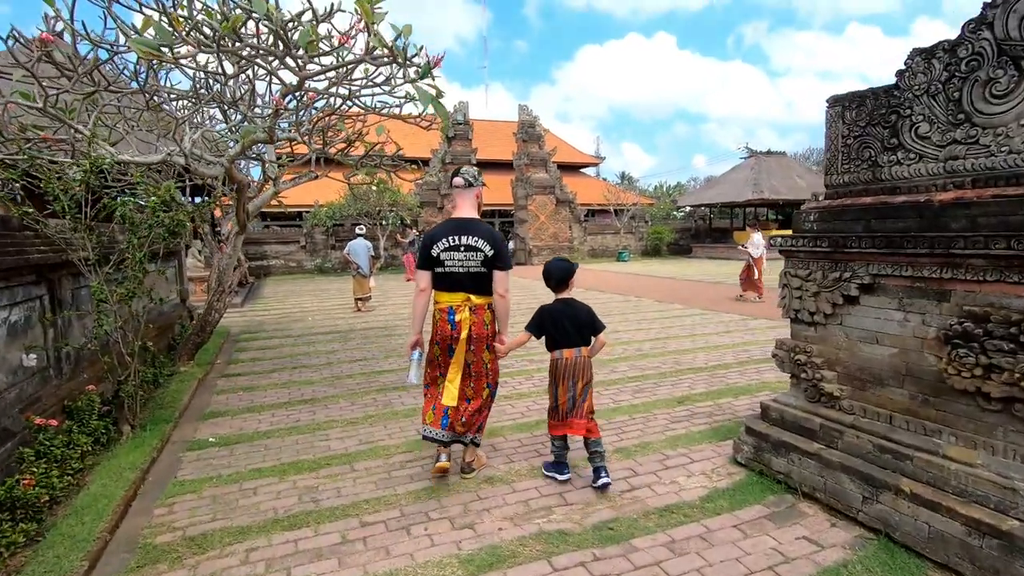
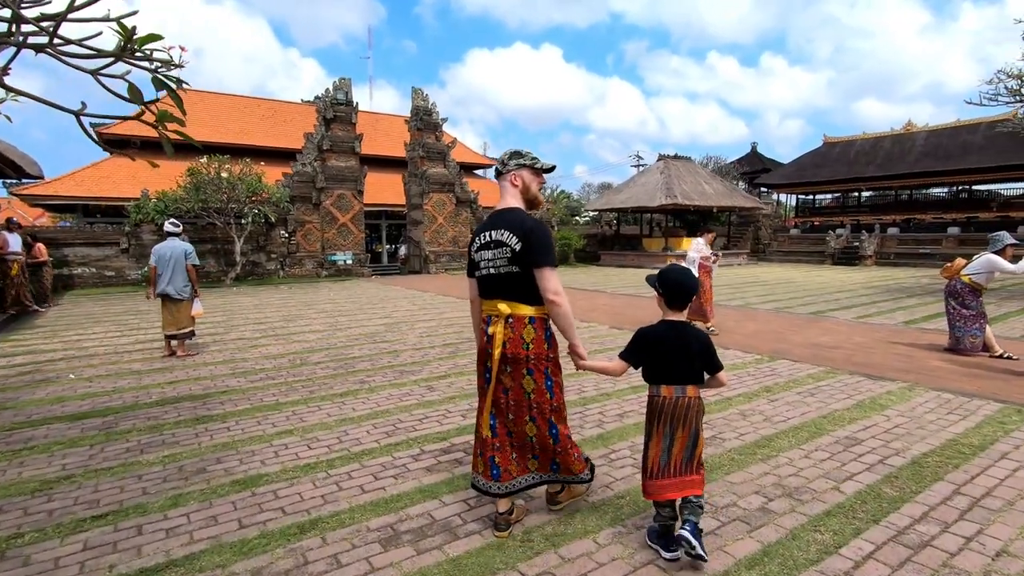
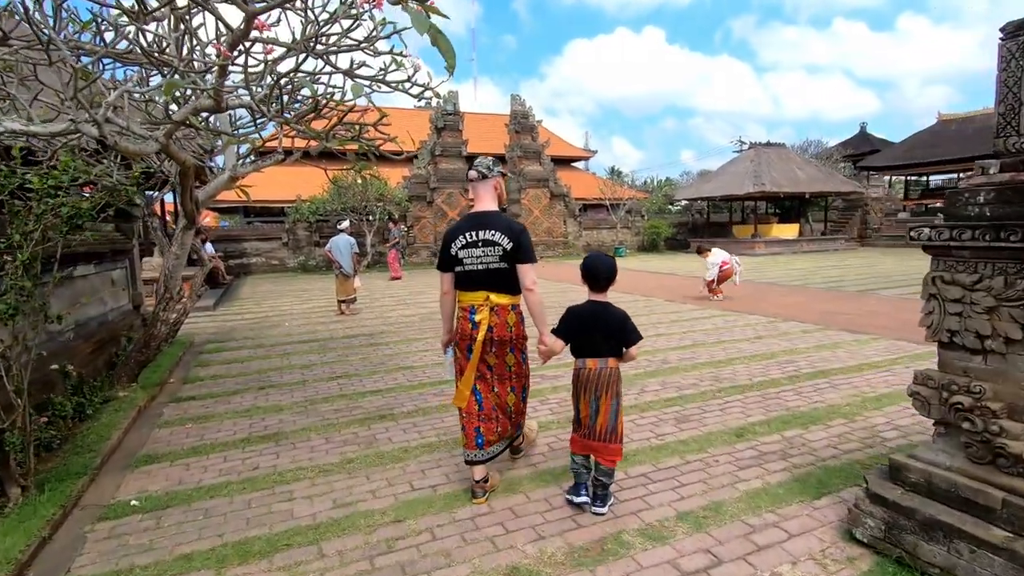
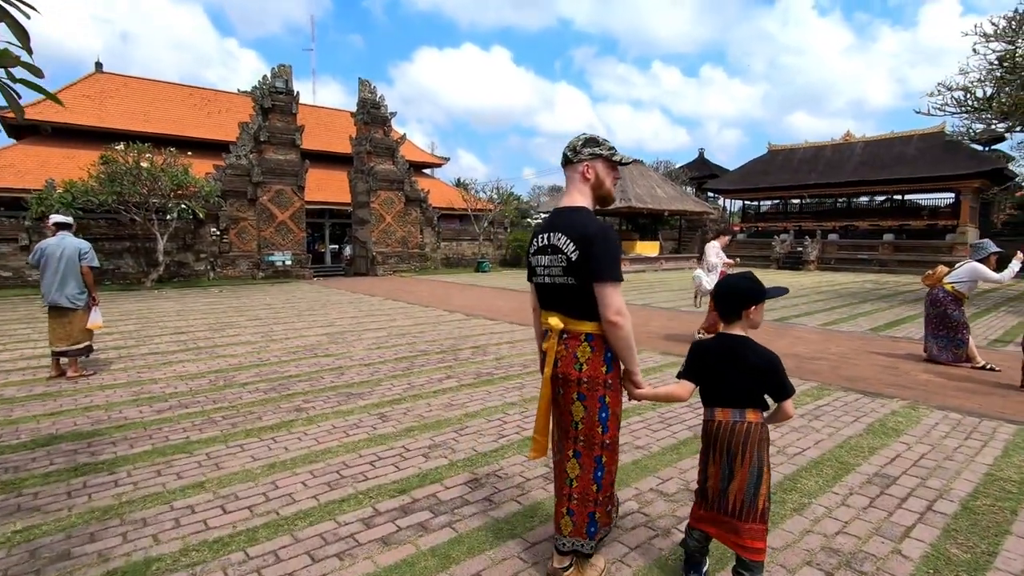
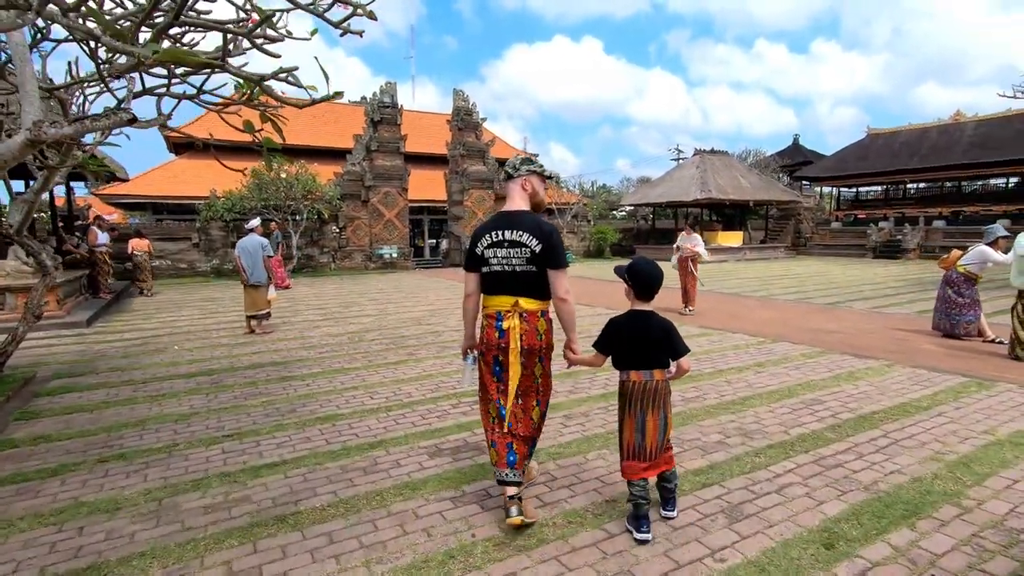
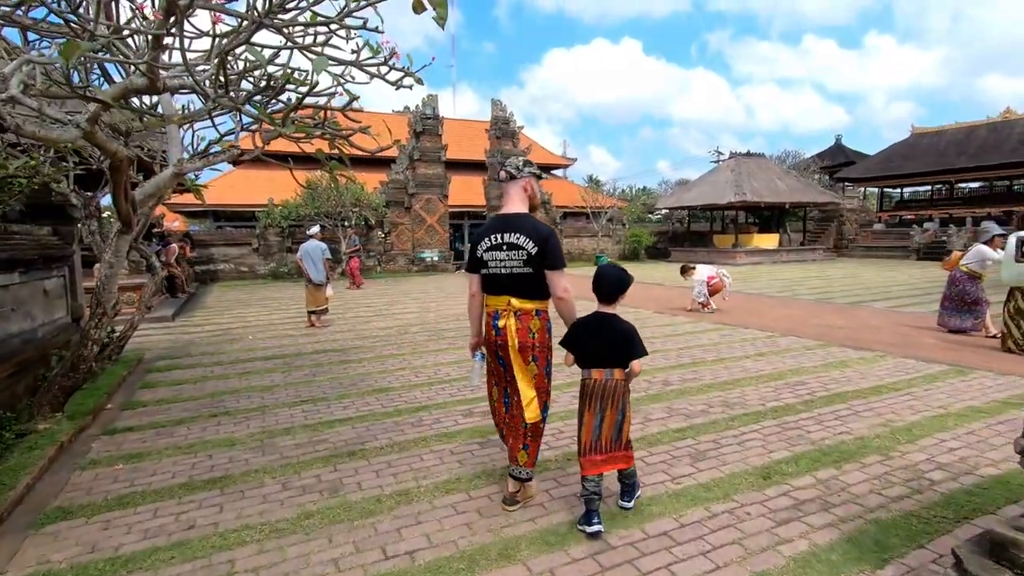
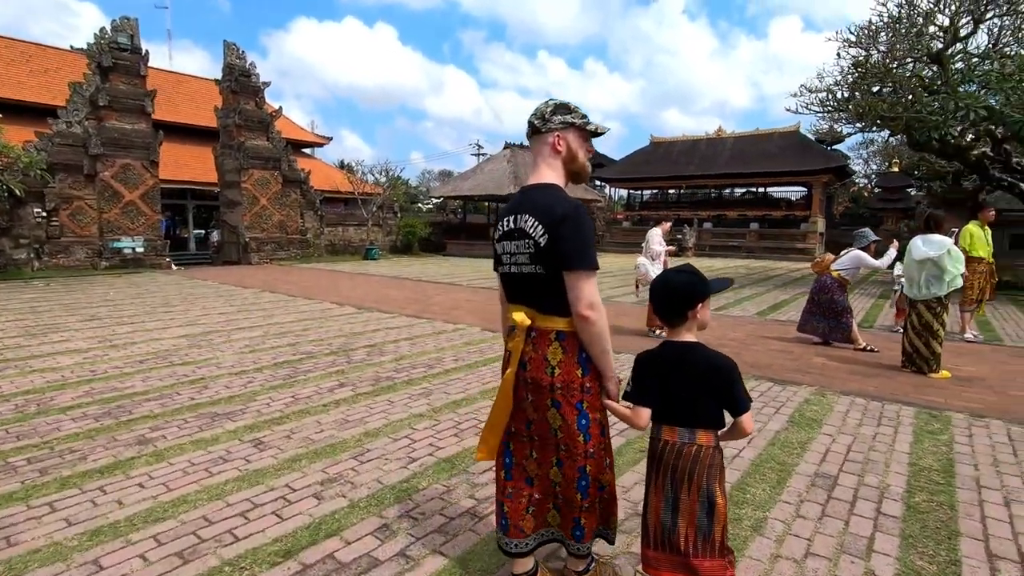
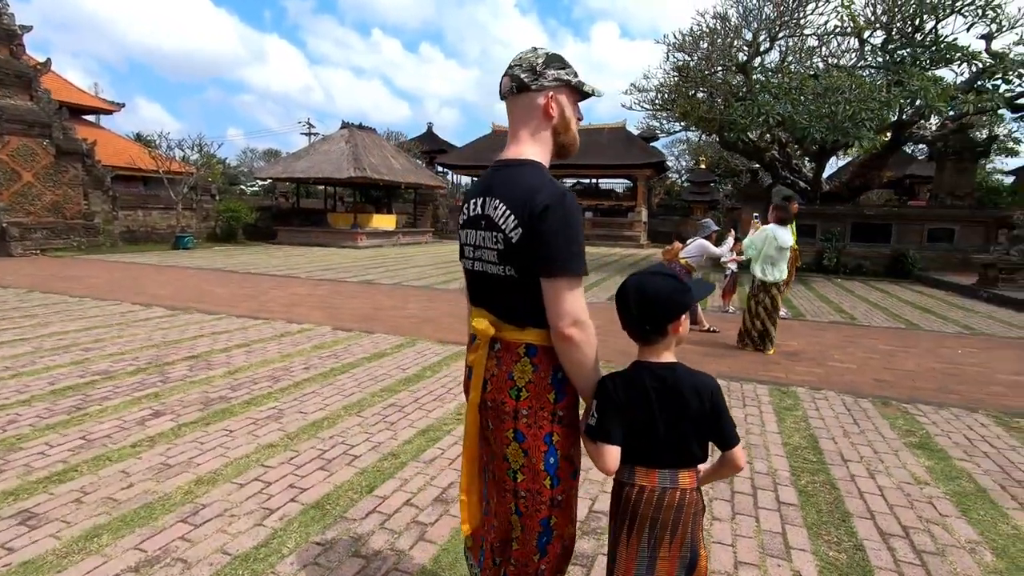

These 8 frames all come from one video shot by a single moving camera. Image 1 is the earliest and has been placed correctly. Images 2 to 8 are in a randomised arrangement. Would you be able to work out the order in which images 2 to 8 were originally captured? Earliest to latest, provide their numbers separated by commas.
3, 6, 5, 2, 4, 7, 8
